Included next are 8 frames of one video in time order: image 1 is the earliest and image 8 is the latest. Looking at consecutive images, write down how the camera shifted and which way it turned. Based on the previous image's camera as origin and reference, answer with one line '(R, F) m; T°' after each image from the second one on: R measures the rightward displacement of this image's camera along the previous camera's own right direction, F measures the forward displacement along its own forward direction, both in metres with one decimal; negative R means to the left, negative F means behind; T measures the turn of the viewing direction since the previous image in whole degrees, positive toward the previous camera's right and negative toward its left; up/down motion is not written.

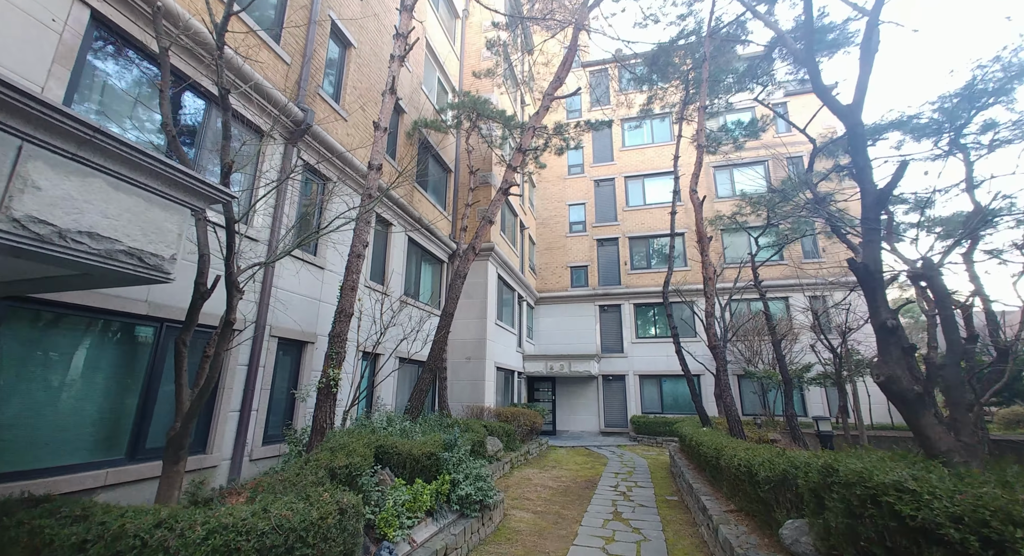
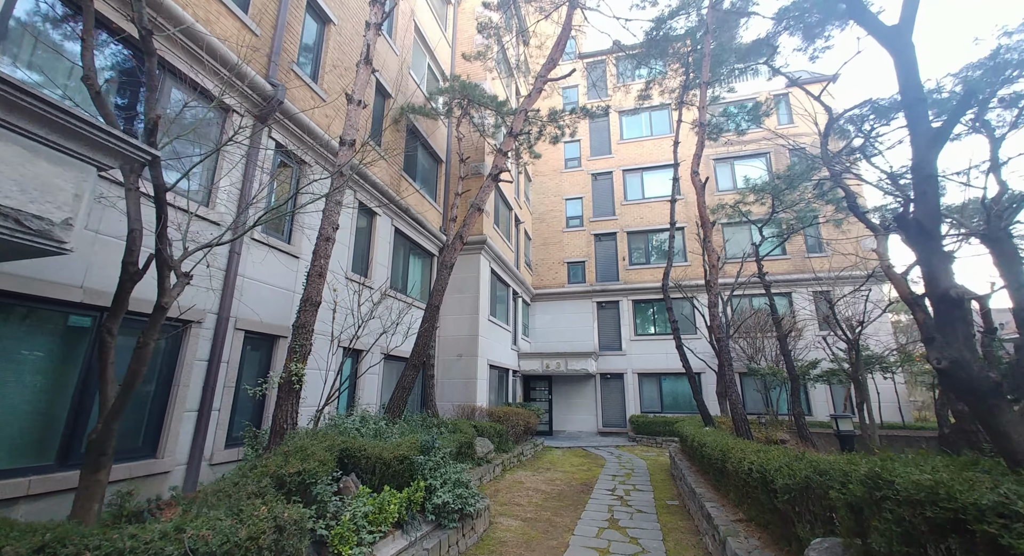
(+0.2, +0.5) m; 0°
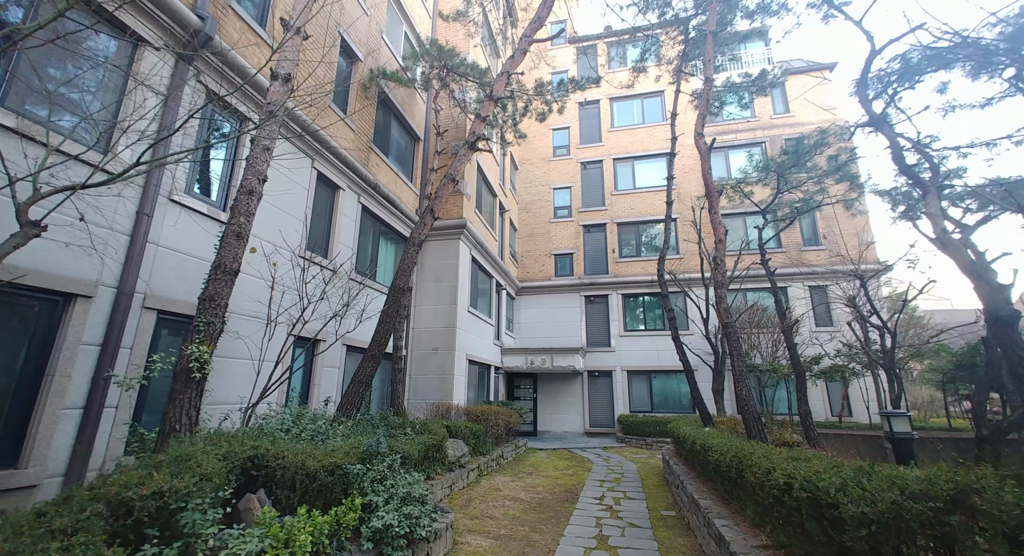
(+0.2, +1.0) m; +1°
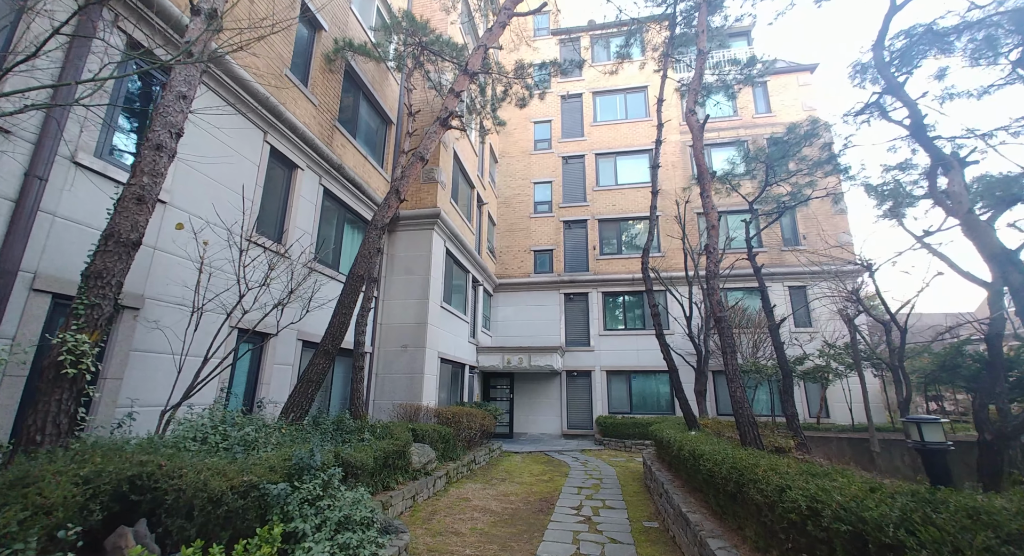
(+0.1, +0.7) m; +2°
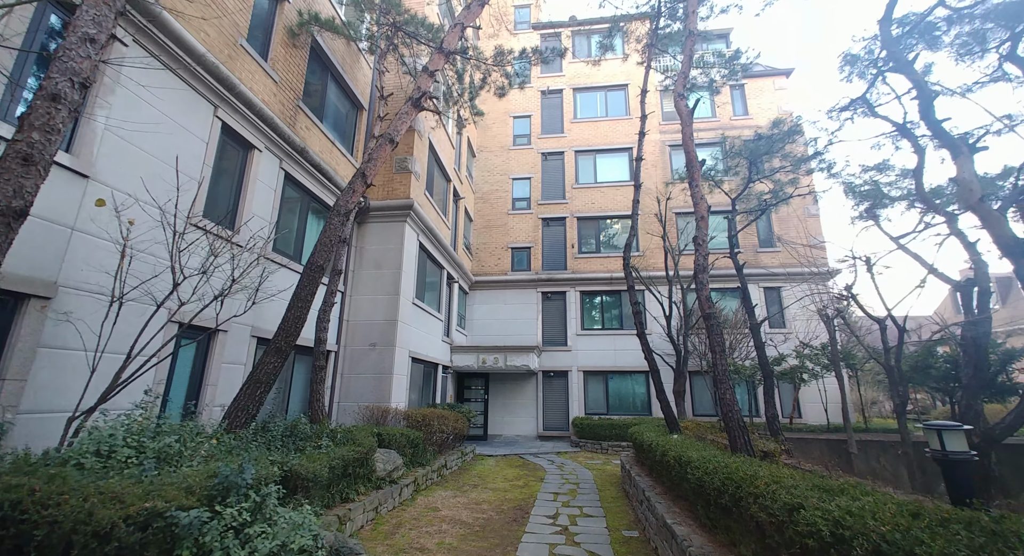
(0.0, +0.5) m; +3°
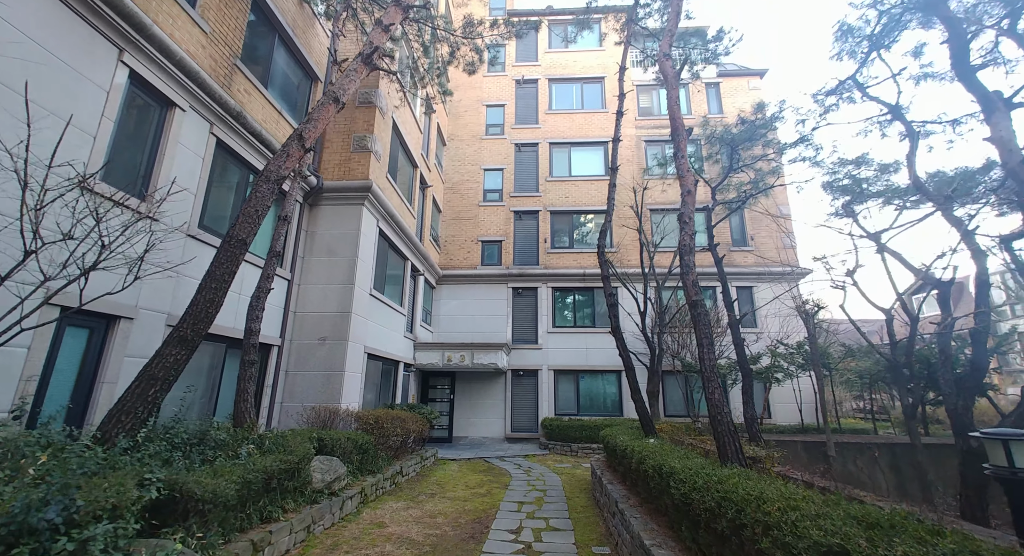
(+0.2, +0.8) m; +3°
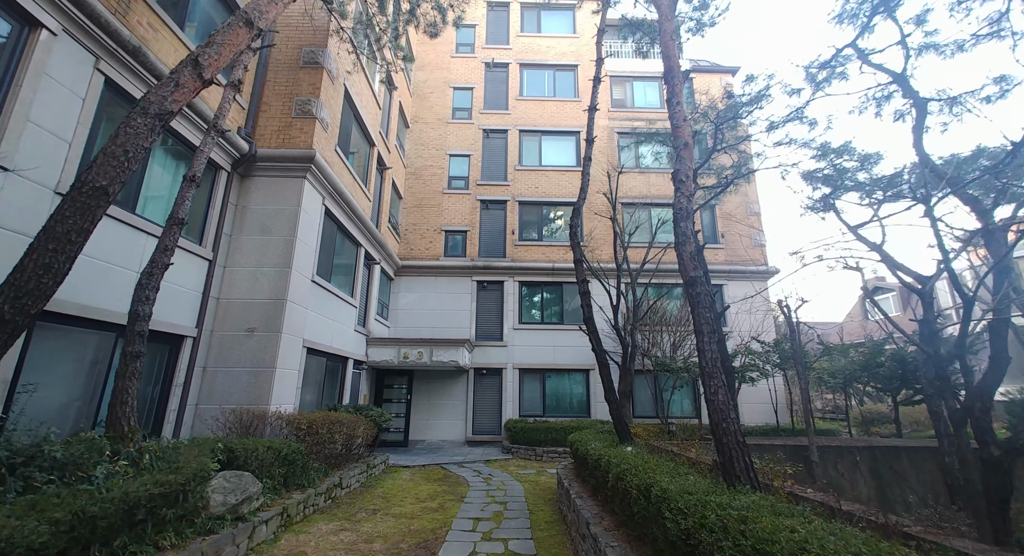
(+0.1, +1.0) m; +4°
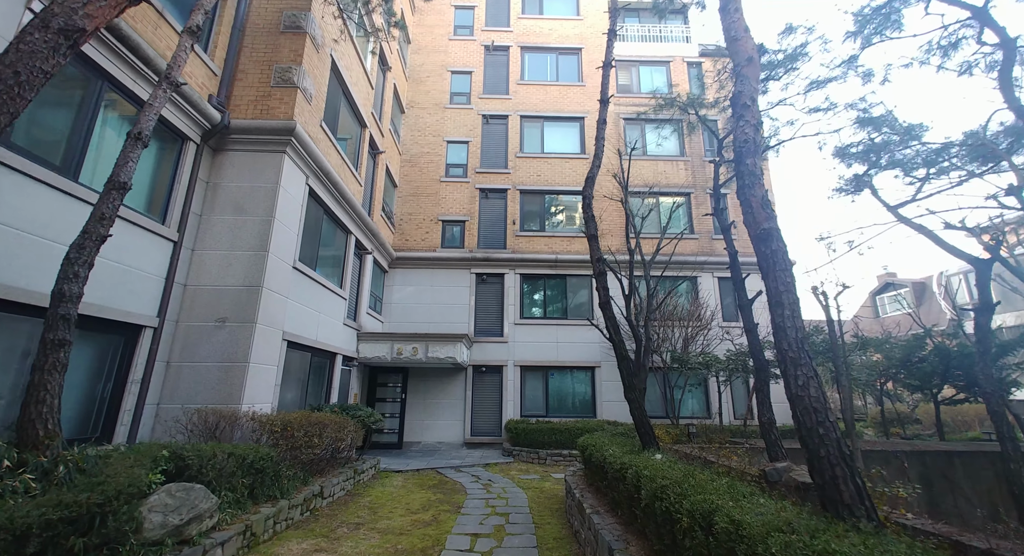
(-0.1, +0.9) m; 0°
